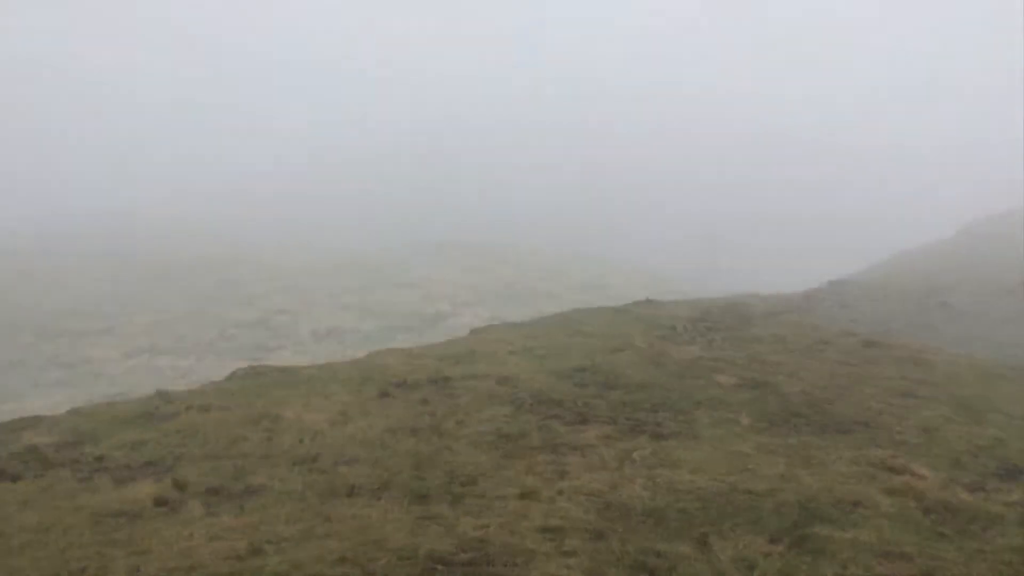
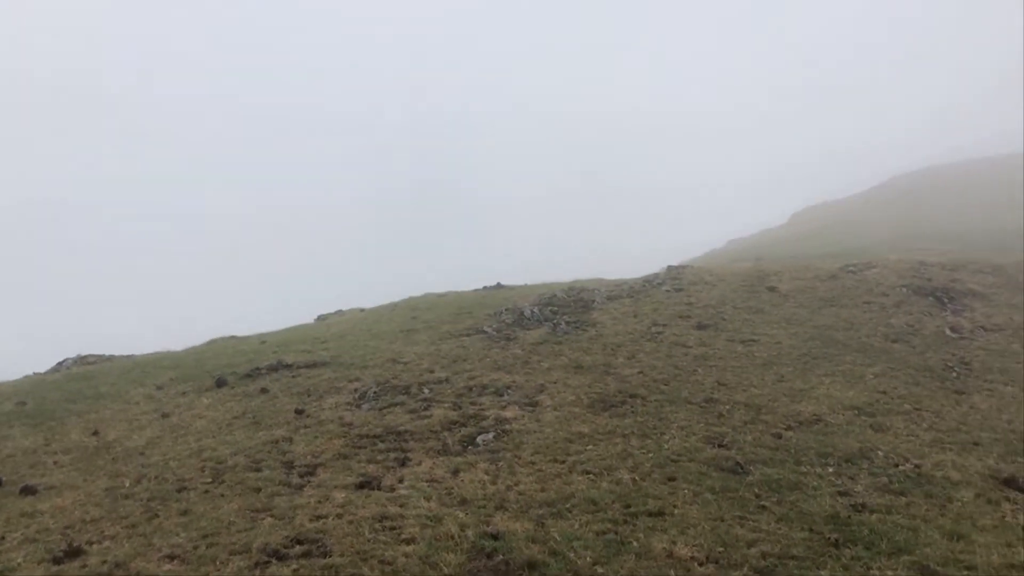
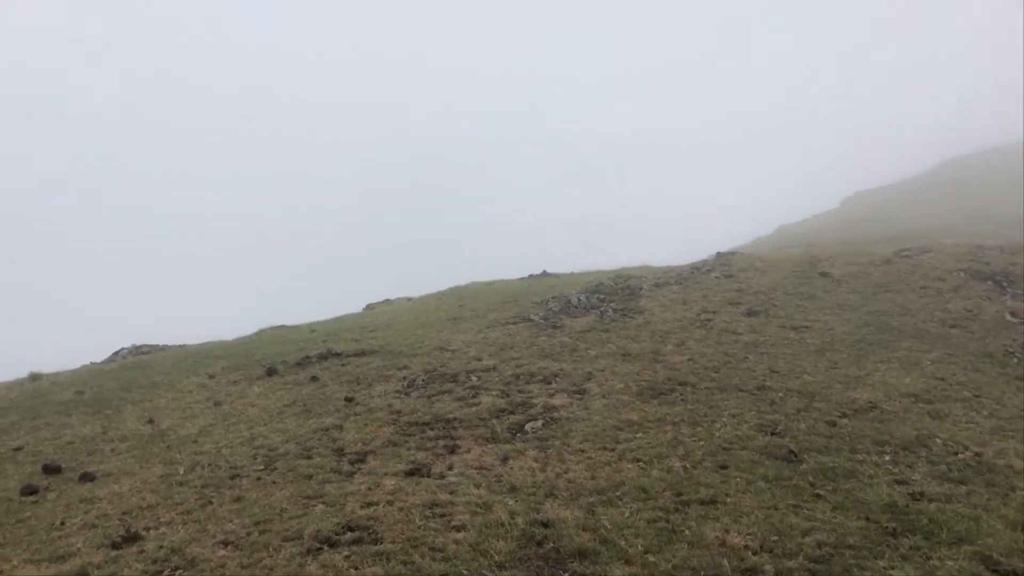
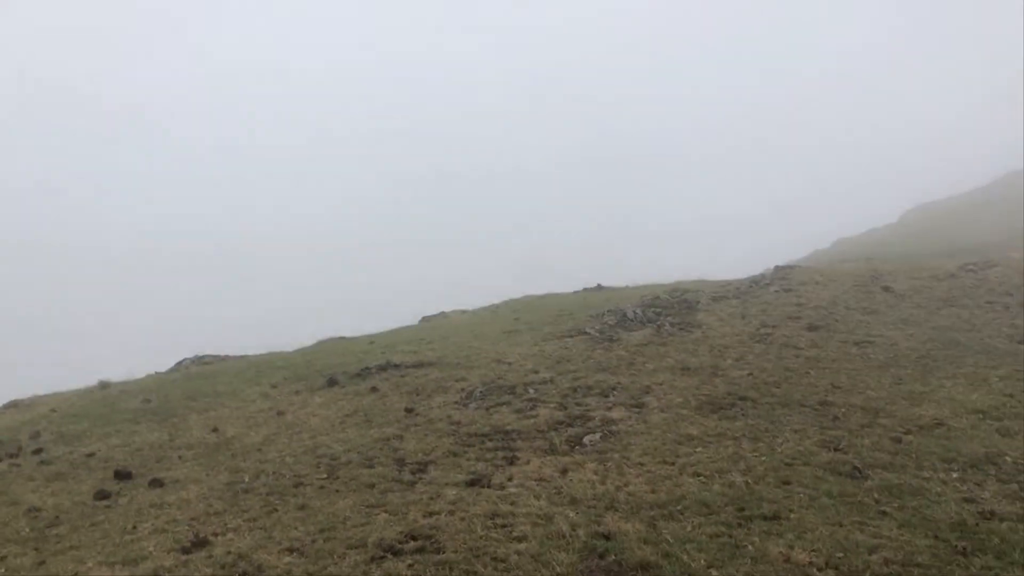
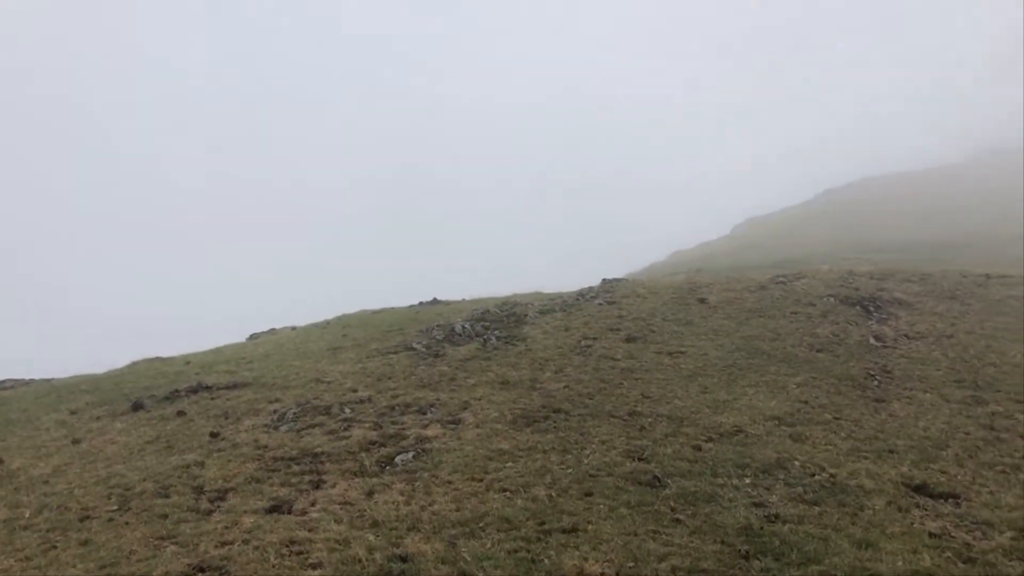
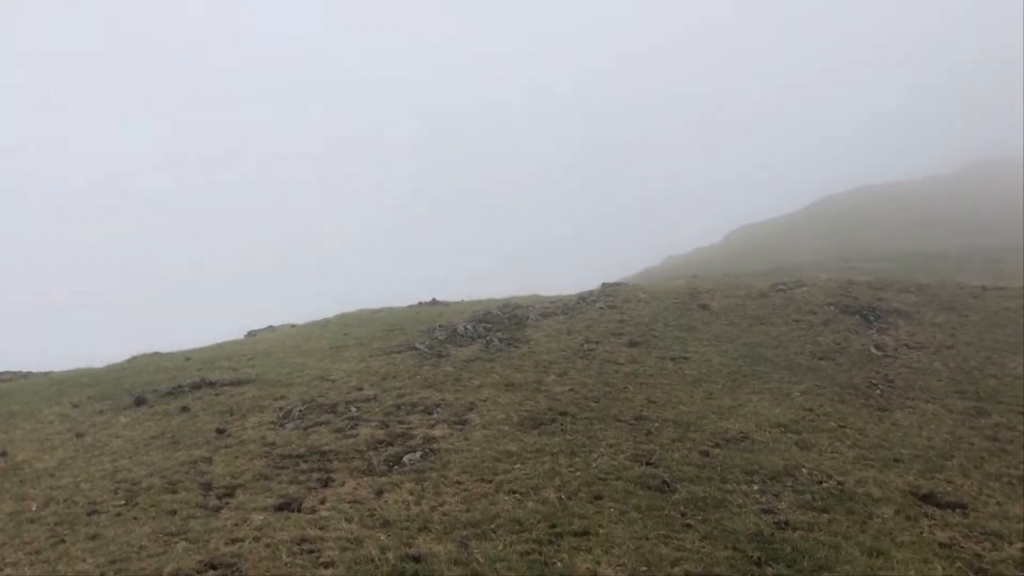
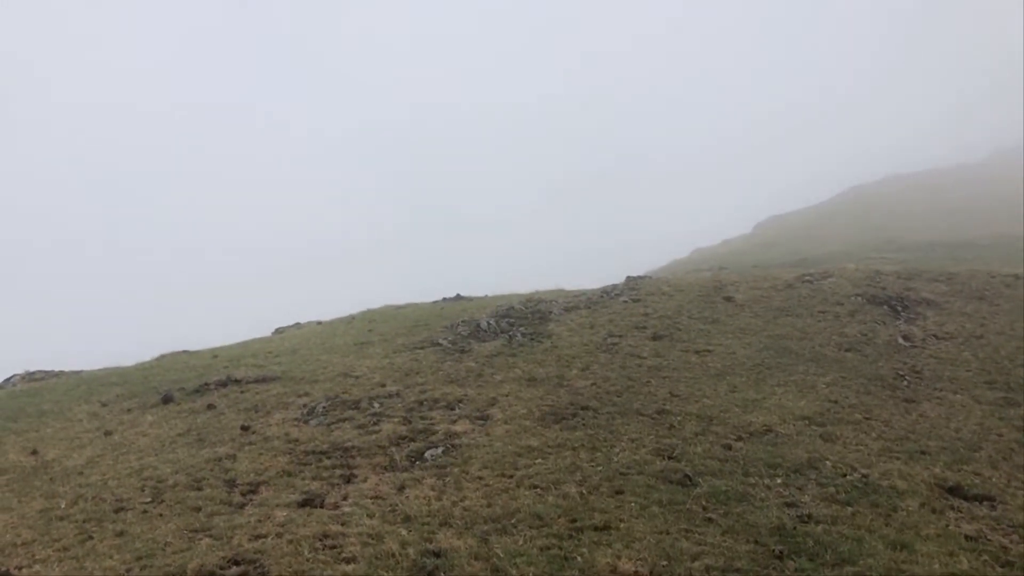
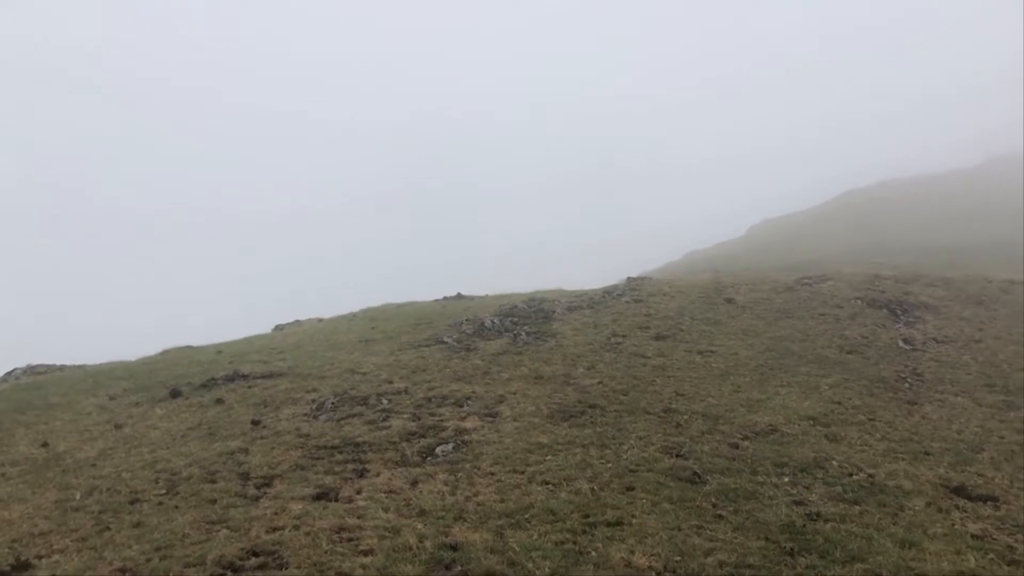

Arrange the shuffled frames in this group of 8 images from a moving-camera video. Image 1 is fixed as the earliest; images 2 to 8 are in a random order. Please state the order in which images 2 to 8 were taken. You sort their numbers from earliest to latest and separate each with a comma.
4, 3, 2, 8, 6, 7, 5
